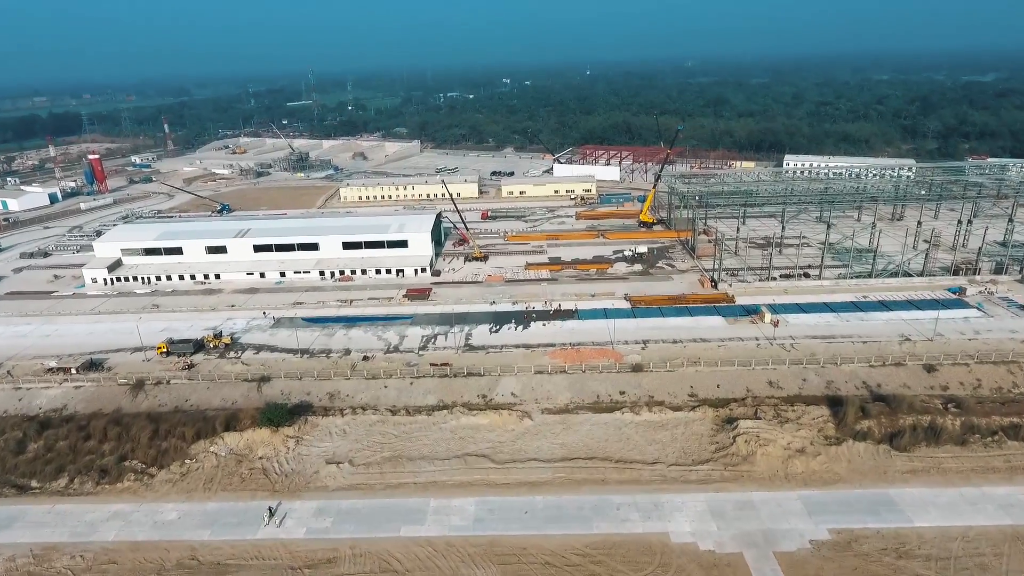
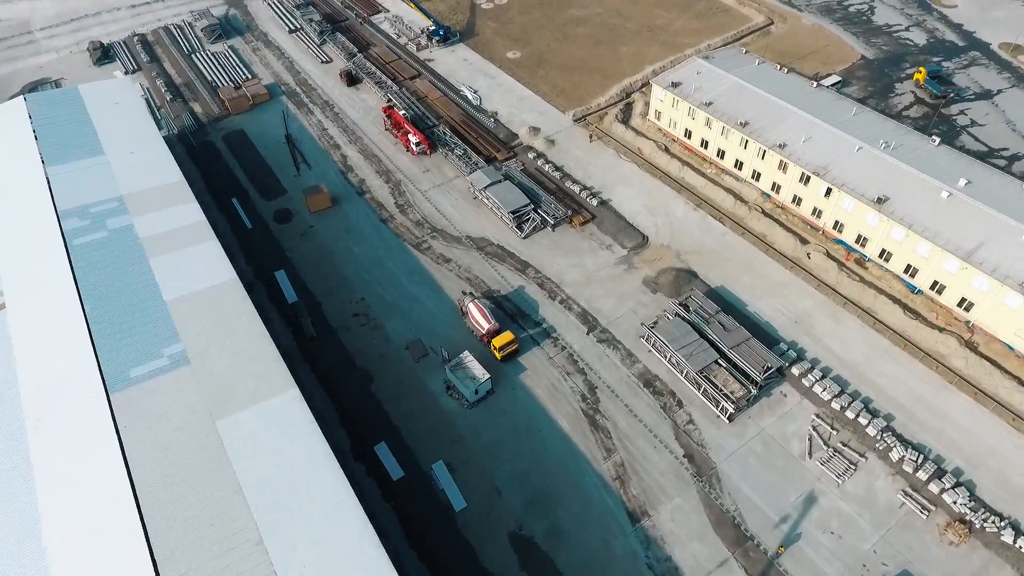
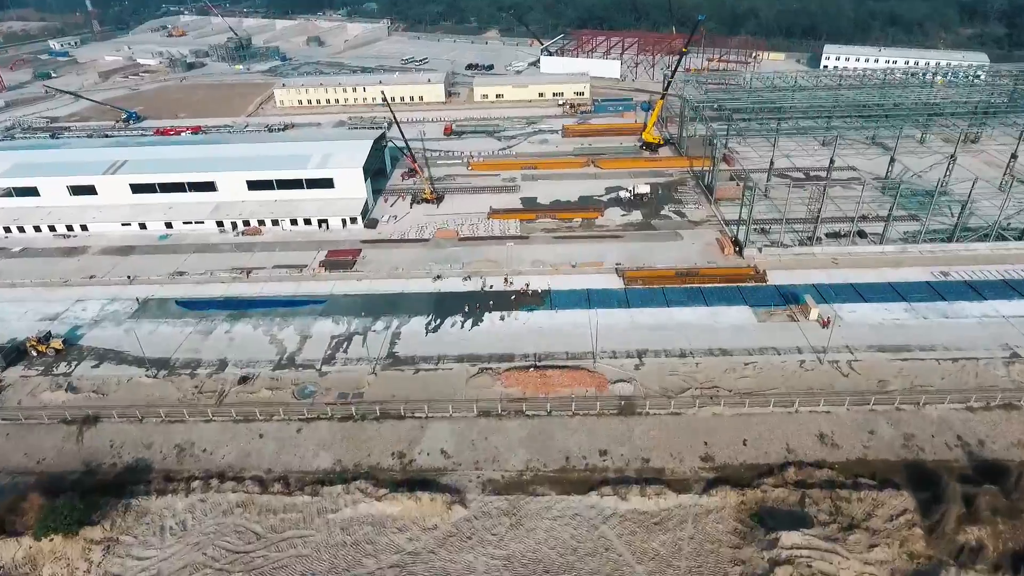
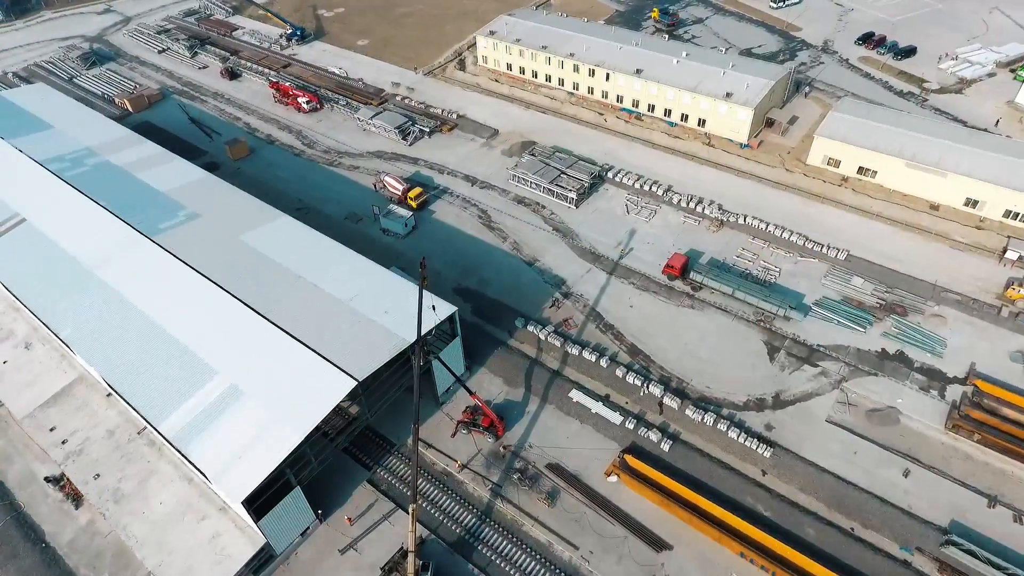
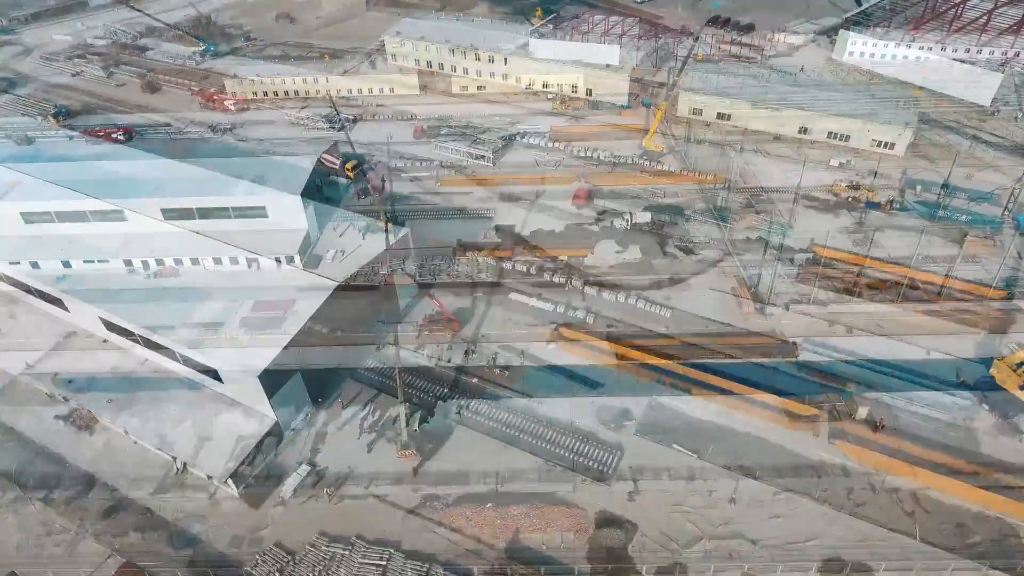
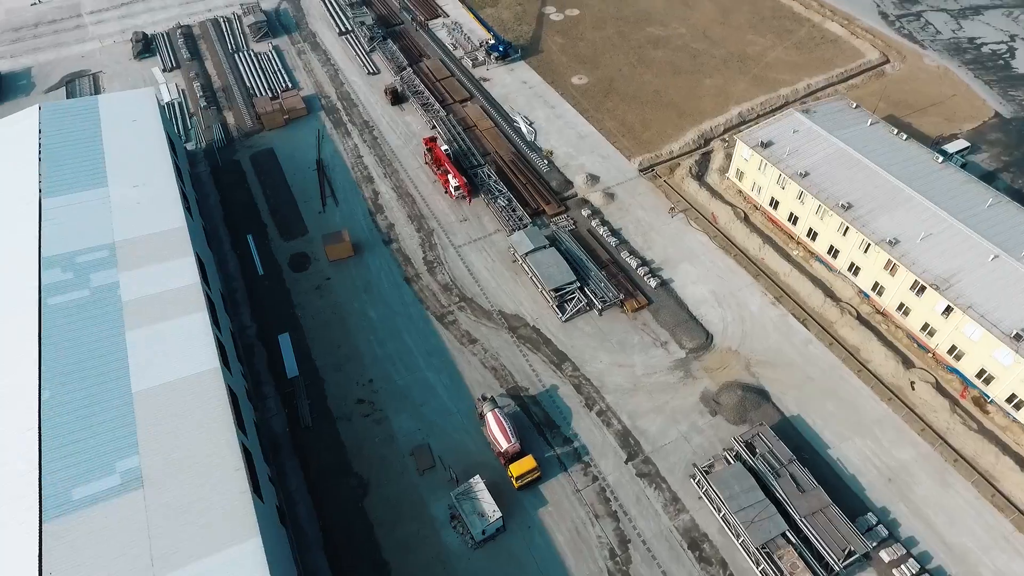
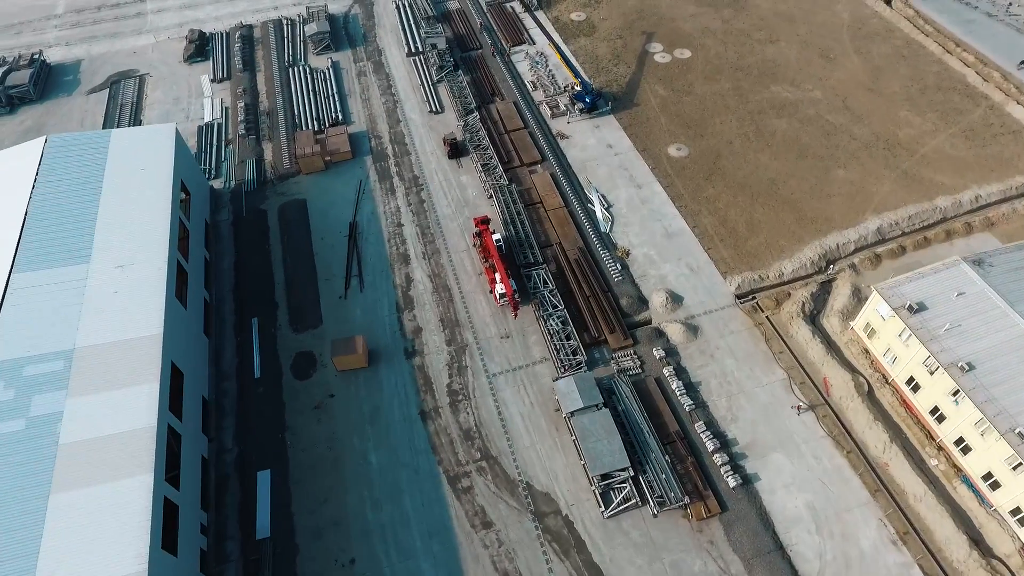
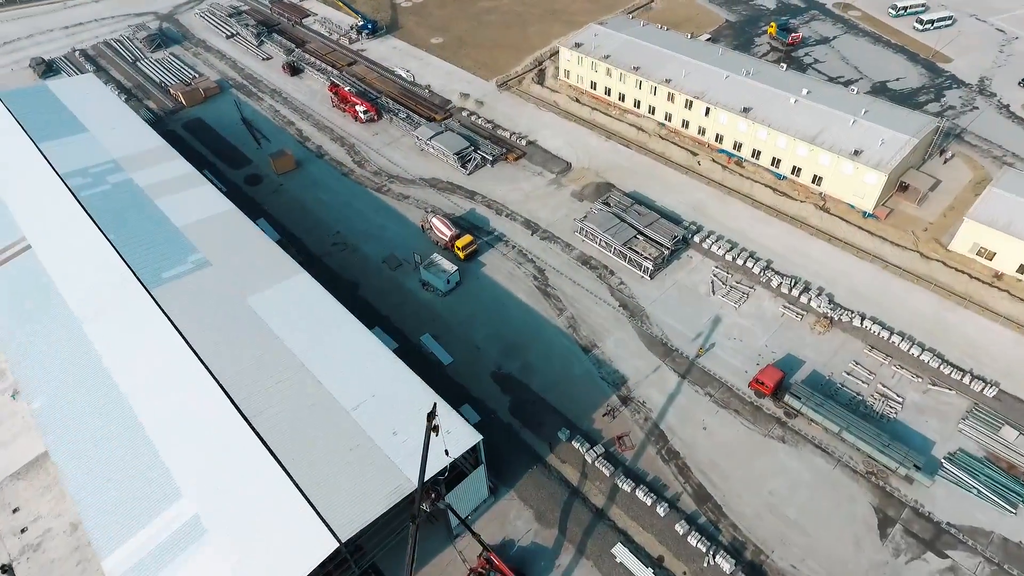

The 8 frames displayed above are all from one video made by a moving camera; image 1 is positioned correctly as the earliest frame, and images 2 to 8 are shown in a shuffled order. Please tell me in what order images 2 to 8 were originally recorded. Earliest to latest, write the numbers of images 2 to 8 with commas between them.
3, 5, 4, 8, 2, 6, 7
